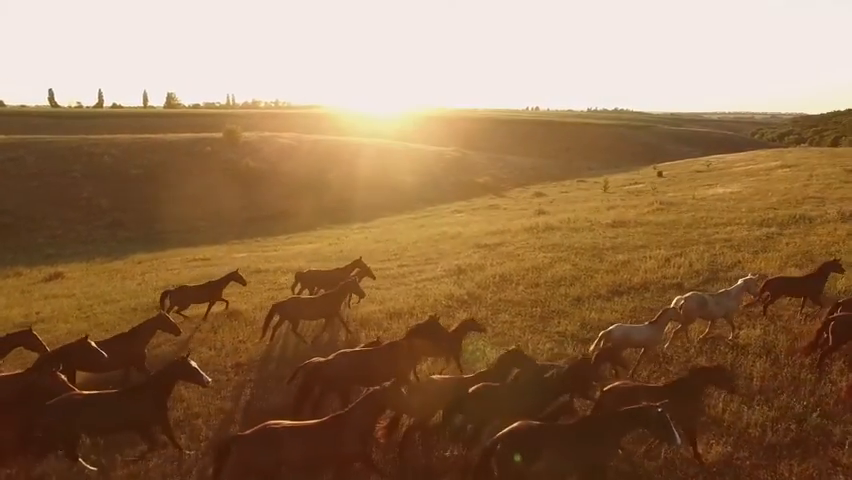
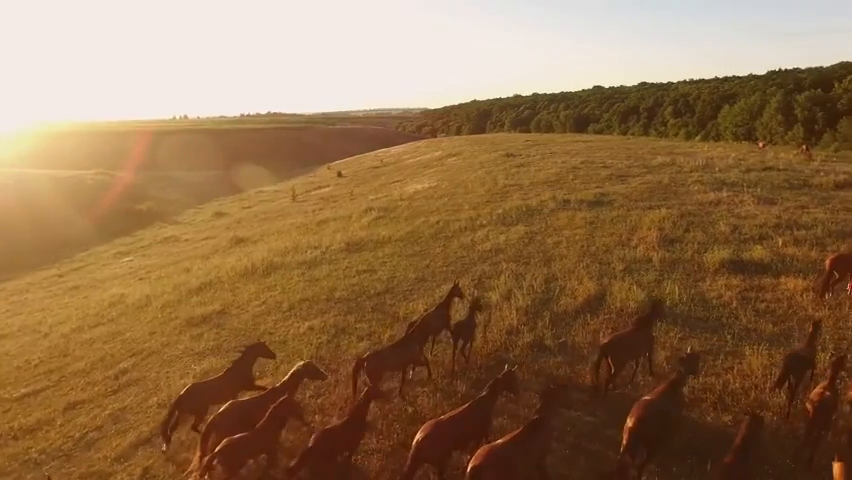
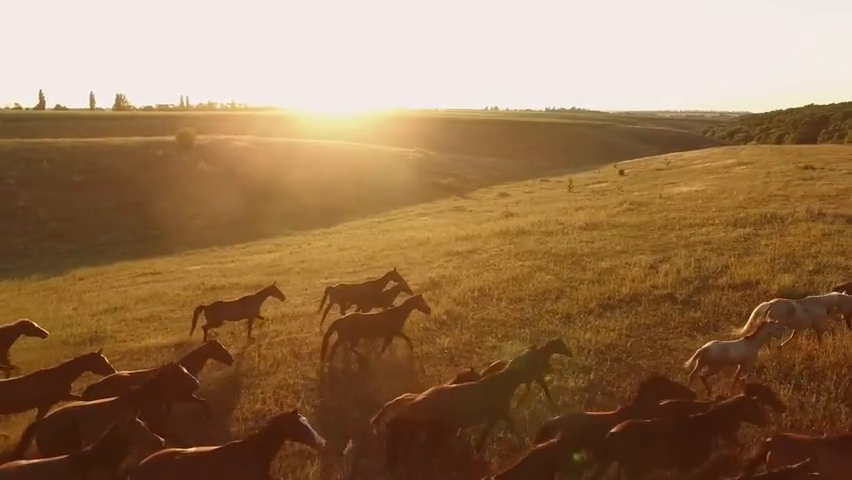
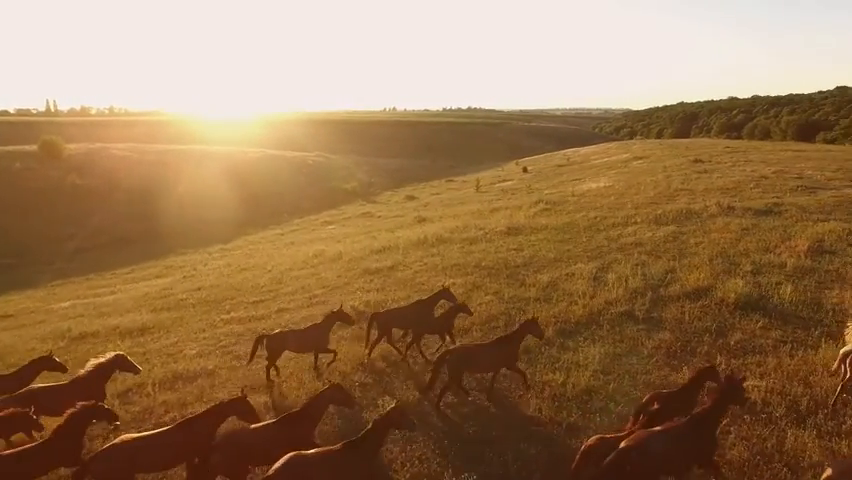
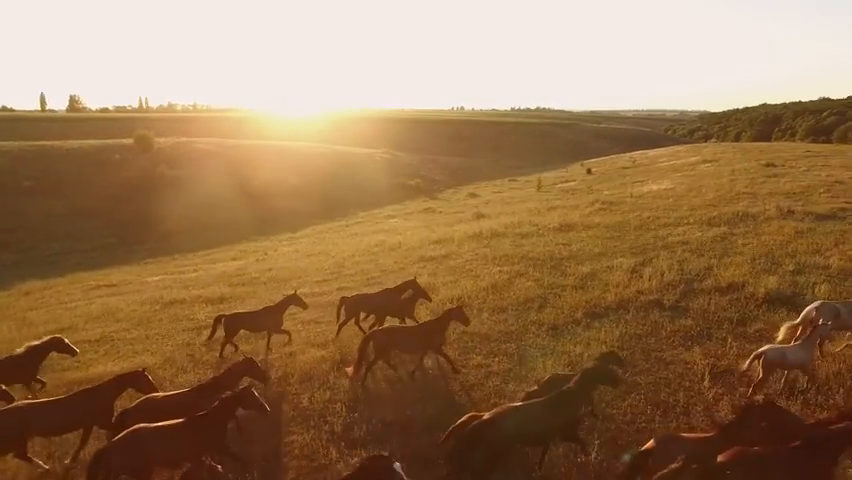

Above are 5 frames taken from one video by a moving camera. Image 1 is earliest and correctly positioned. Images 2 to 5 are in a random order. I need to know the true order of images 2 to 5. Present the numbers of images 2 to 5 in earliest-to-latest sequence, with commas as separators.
3, 5, 4, 2
